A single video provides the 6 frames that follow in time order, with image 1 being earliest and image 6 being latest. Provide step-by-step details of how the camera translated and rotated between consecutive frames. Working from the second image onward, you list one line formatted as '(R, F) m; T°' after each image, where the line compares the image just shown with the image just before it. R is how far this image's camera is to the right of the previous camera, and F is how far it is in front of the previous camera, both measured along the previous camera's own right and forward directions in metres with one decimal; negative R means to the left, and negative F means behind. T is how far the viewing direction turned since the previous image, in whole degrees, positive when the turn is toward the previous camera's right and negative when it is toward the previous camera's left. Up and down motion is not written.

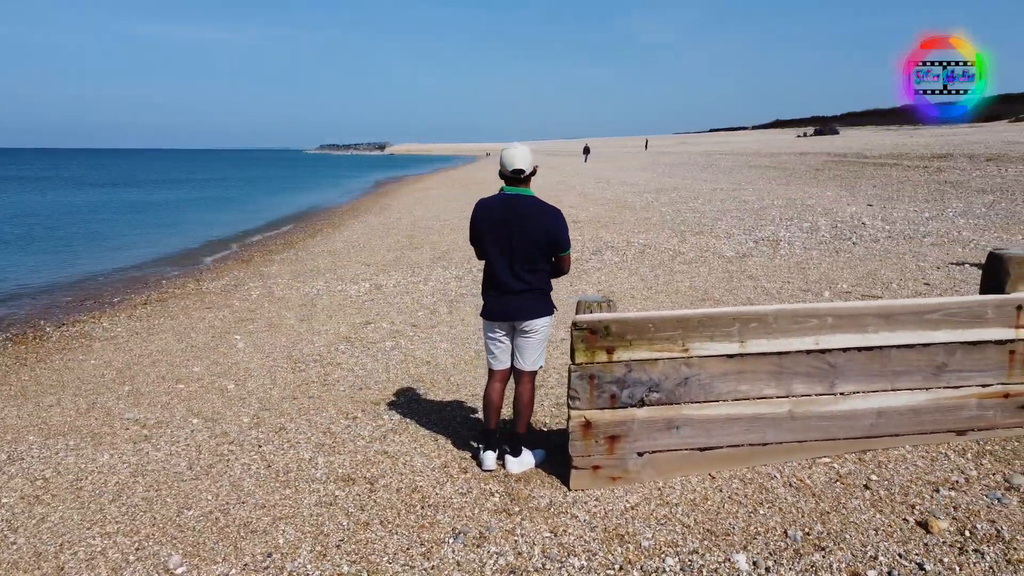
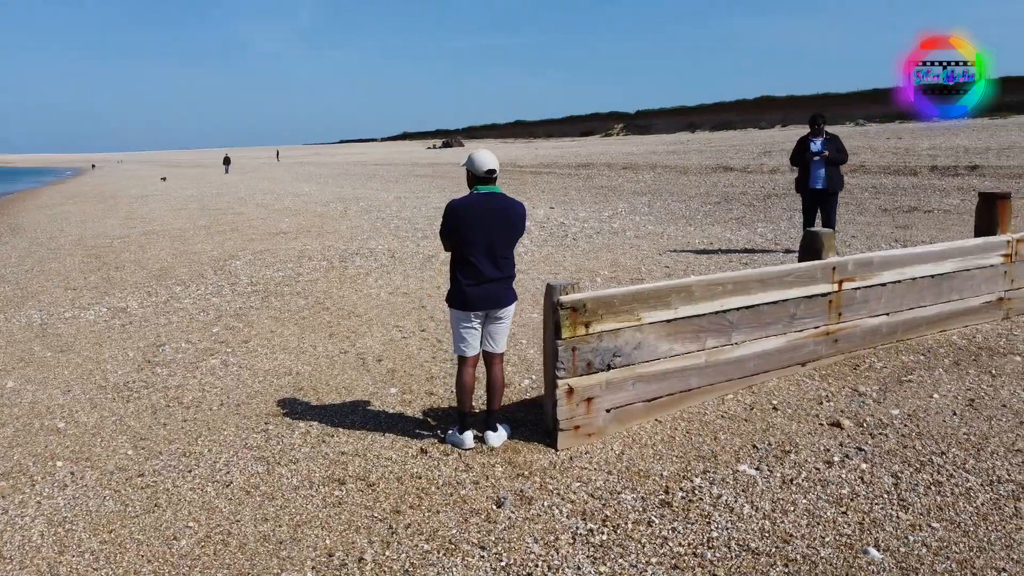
(-1.7, -0.1) m; +26°
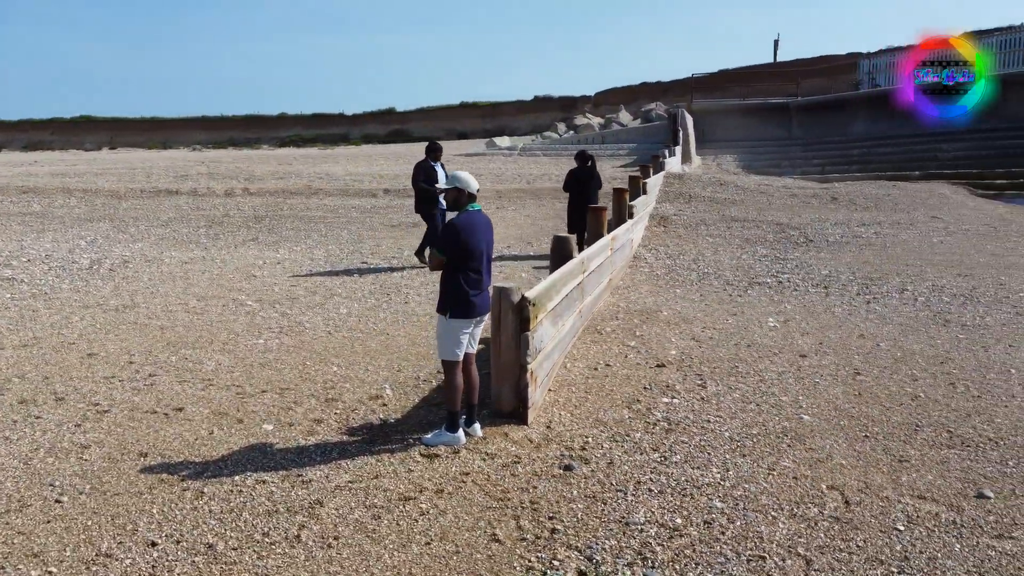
(-3.4, +0.8) m; +47°
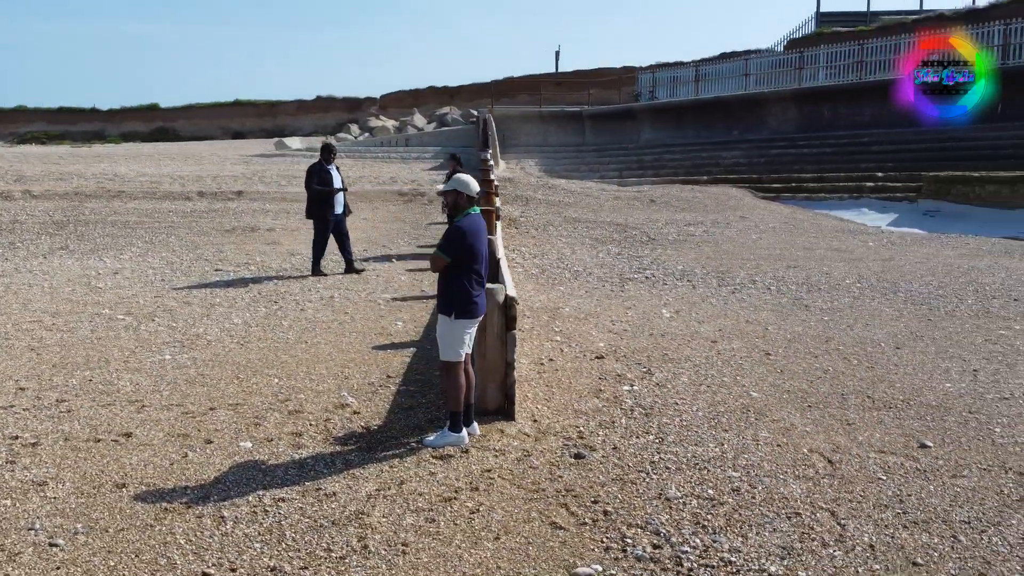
(-1.4, 0.0) m; +16°
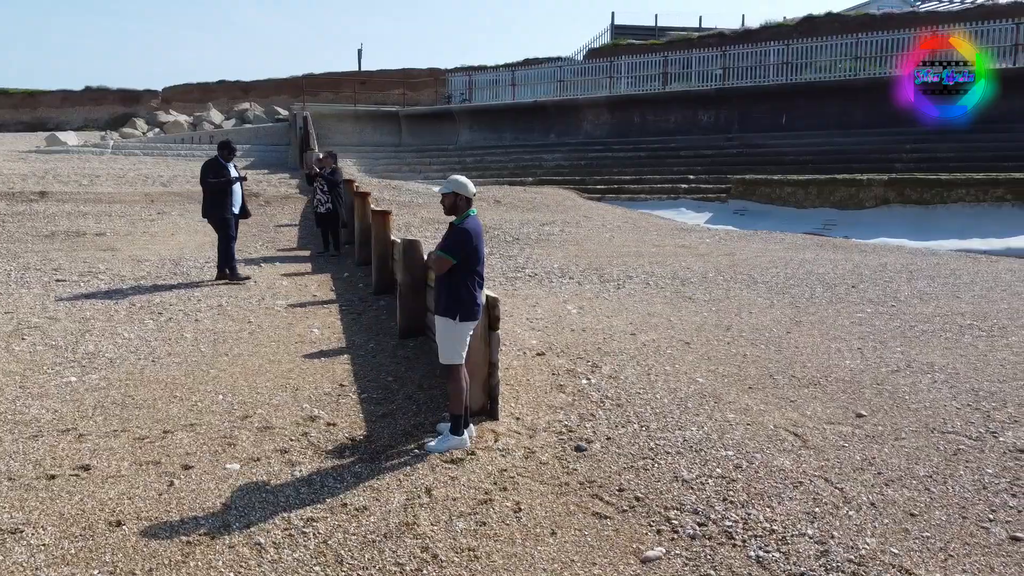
(-1.3, +0.1) m; +15°
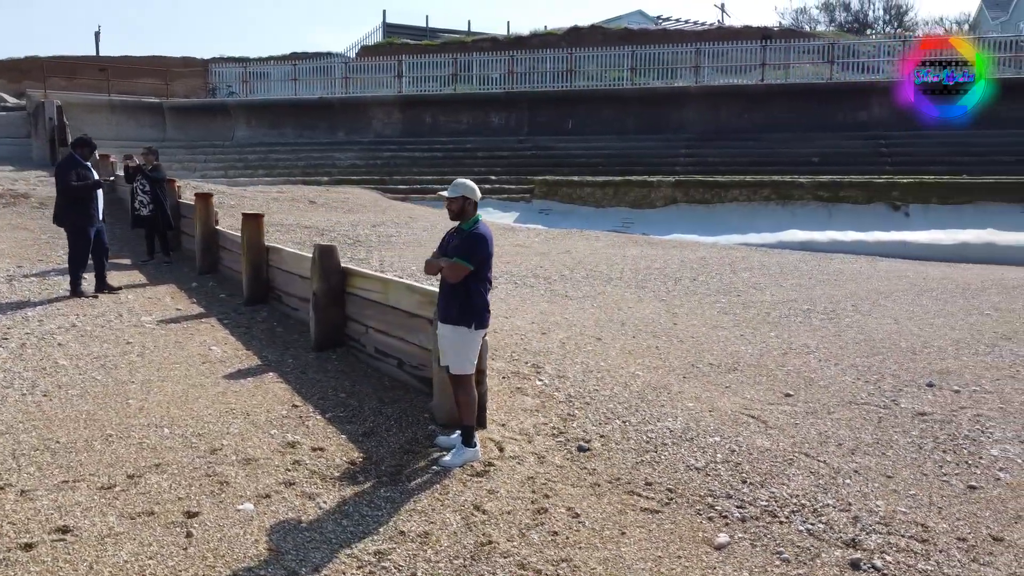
(-1.5, +0.3) m; +18°
